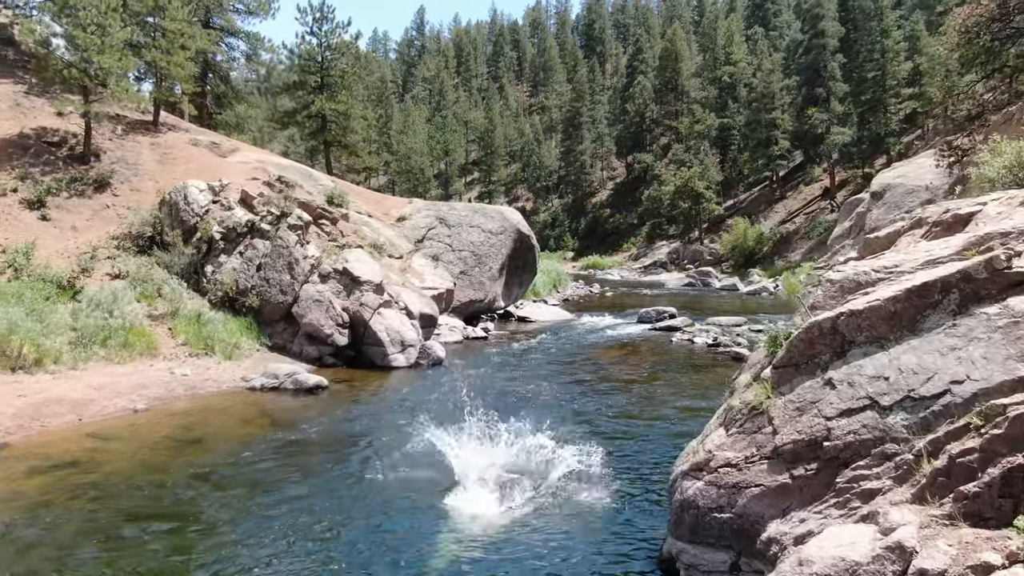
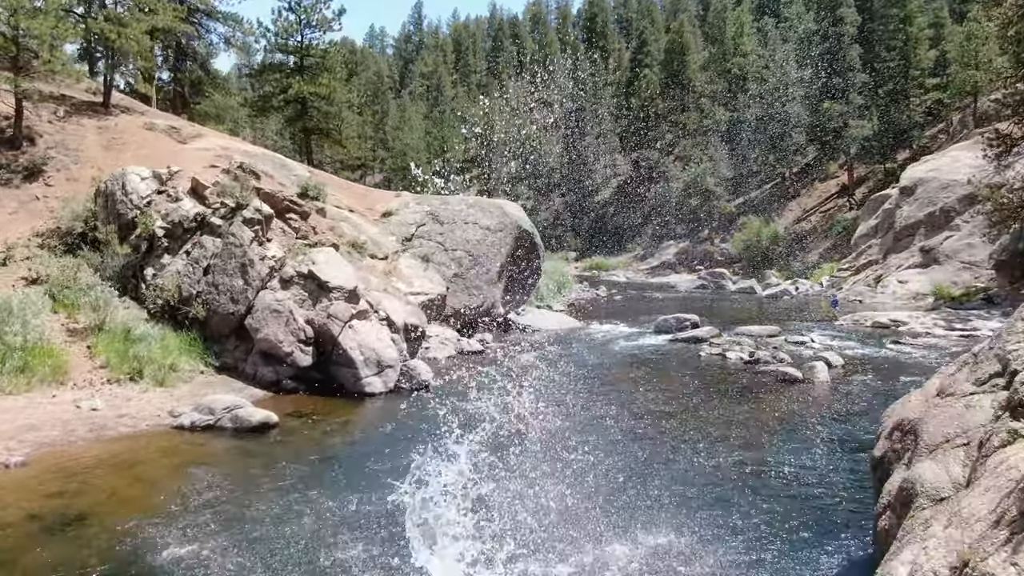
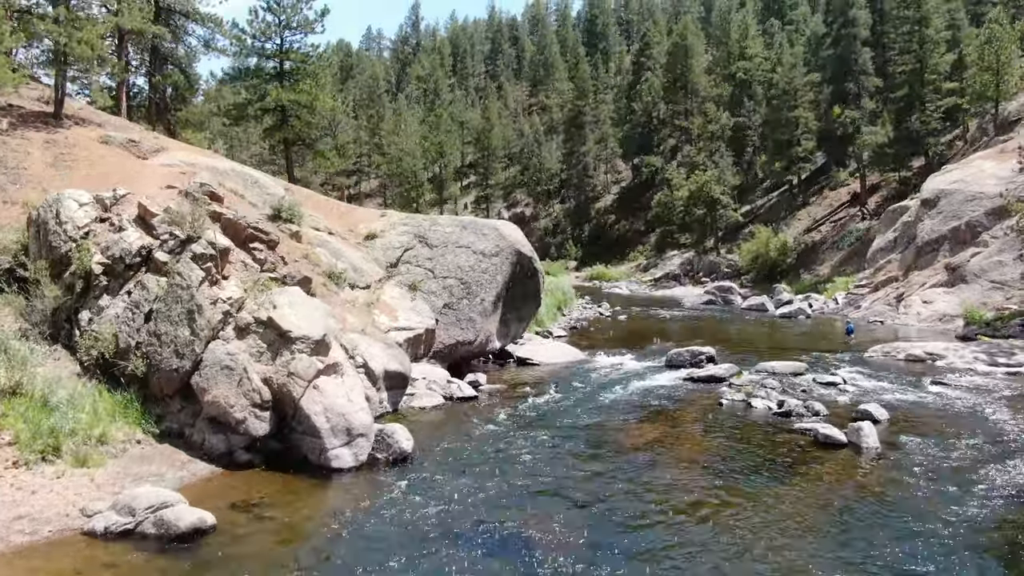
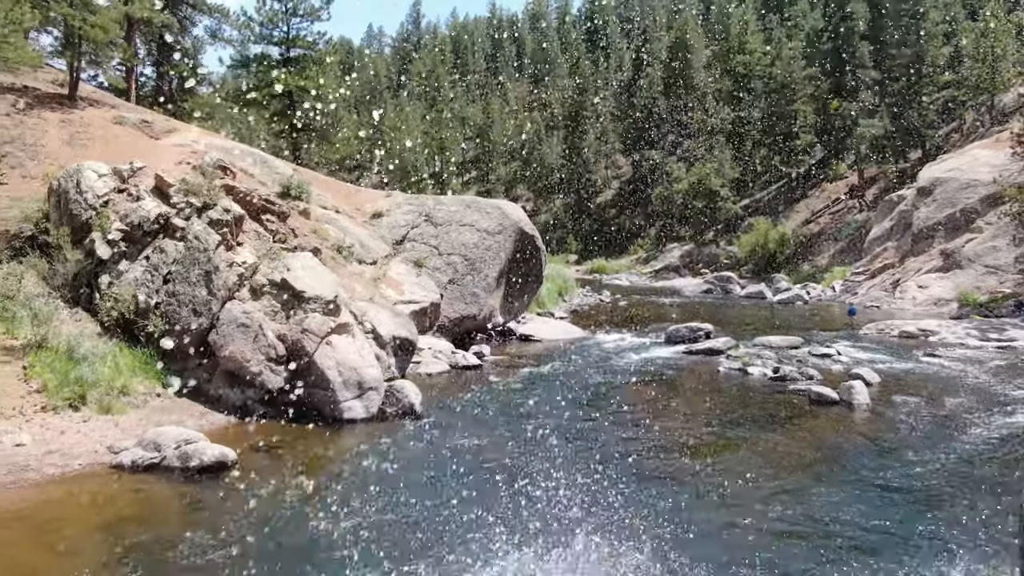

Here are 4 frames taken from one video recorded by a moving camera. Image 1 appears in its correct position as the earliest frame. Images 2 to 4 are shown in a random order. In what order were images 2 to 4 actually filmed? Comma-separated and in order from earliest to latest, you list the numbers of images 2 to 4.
2, 3, 4
